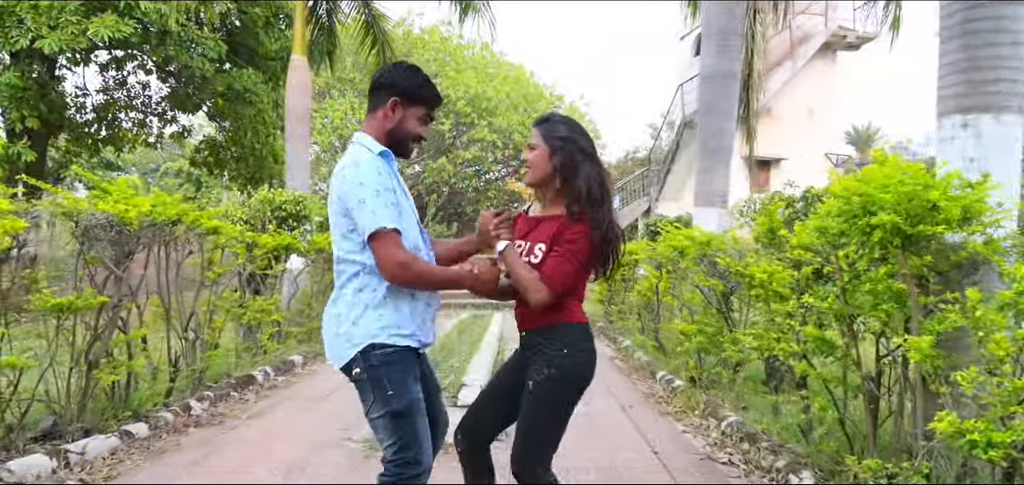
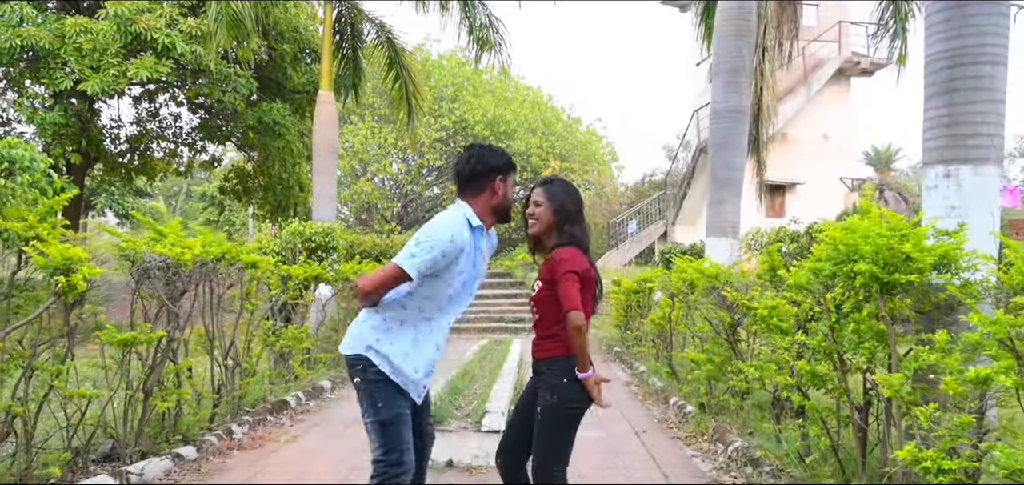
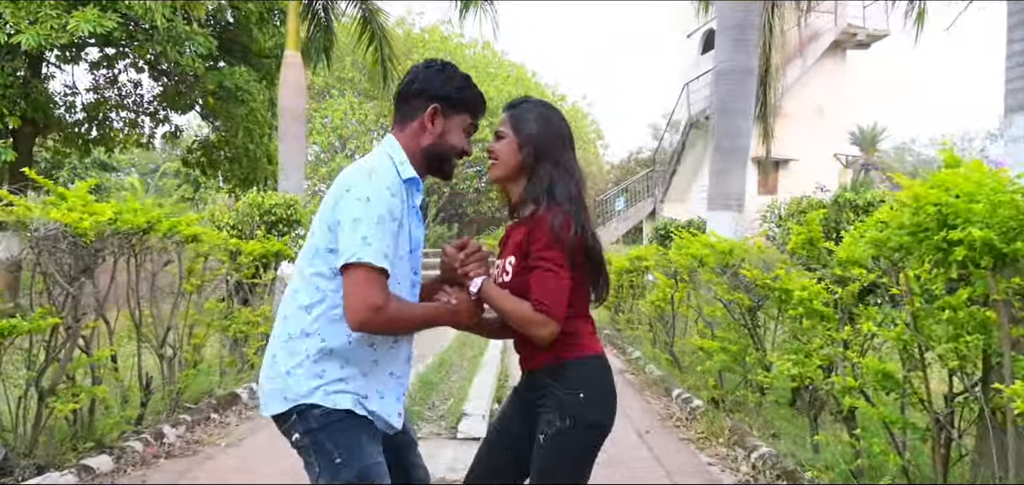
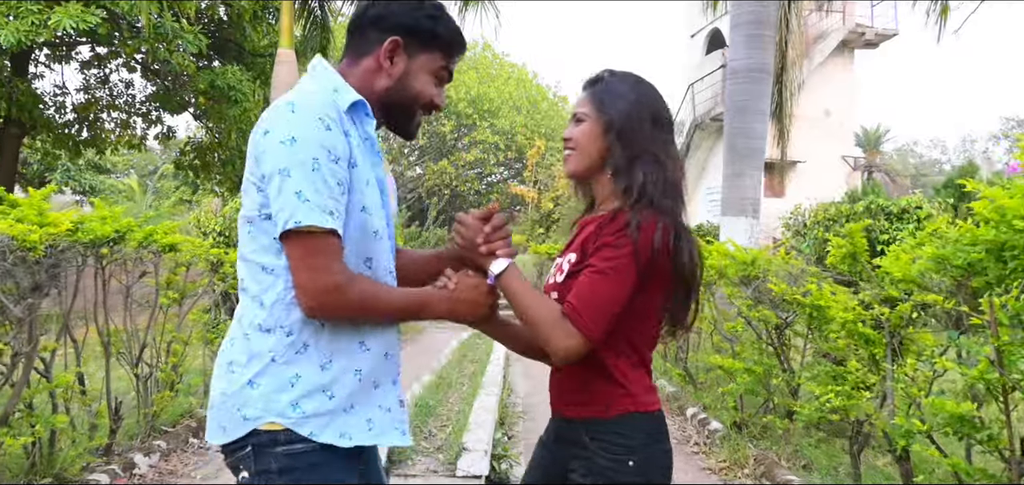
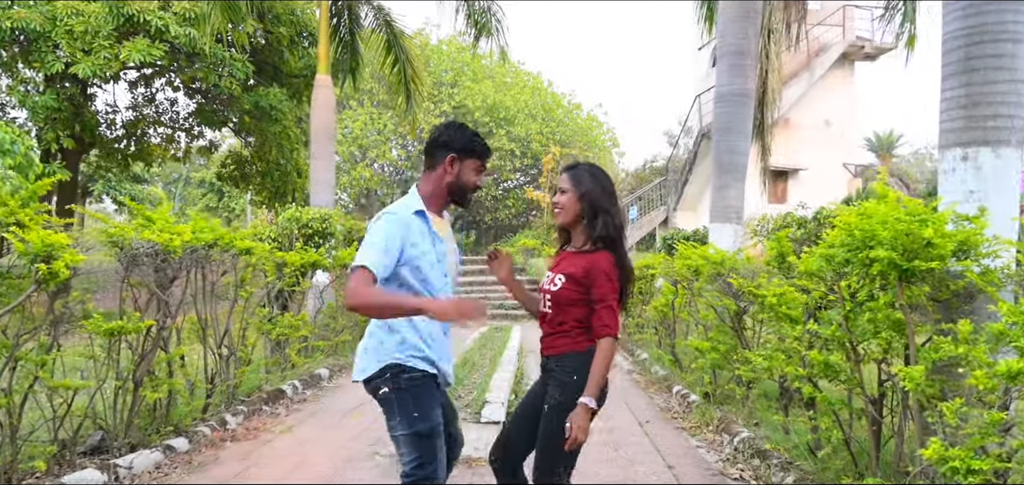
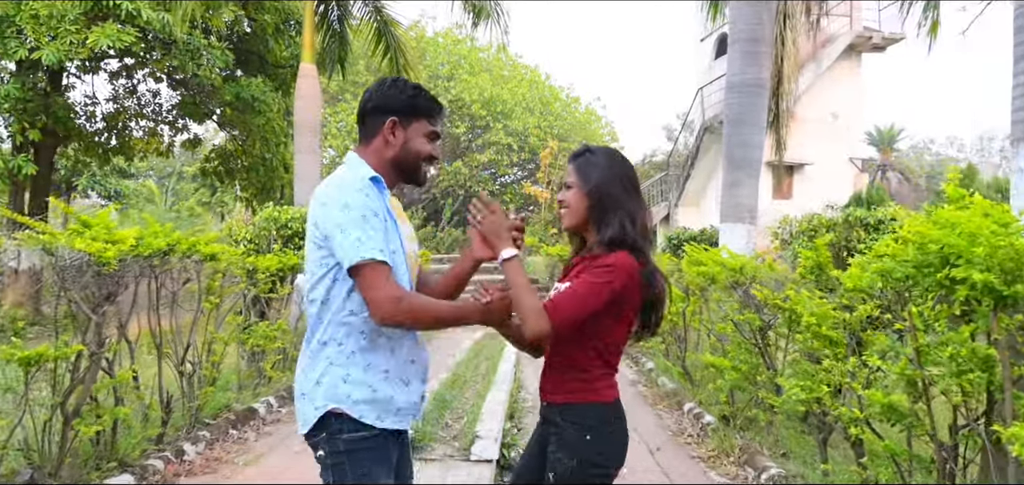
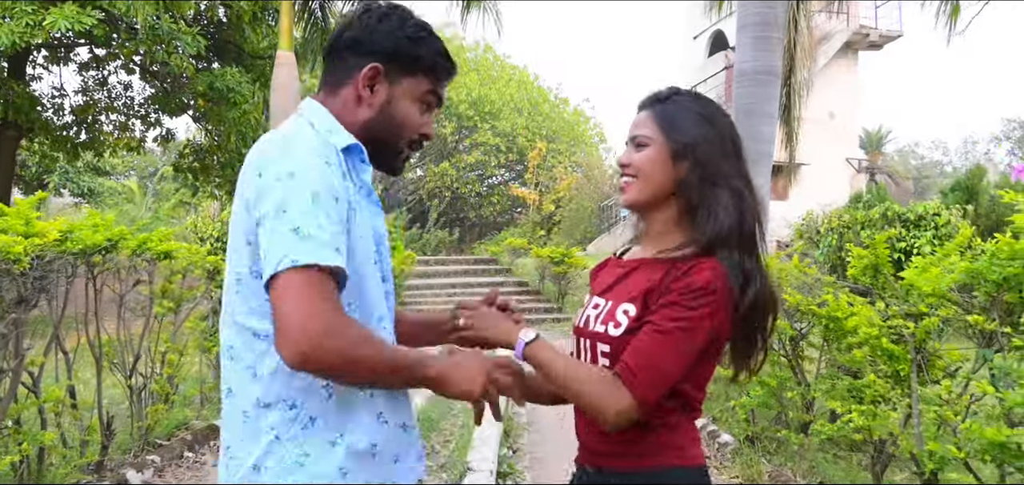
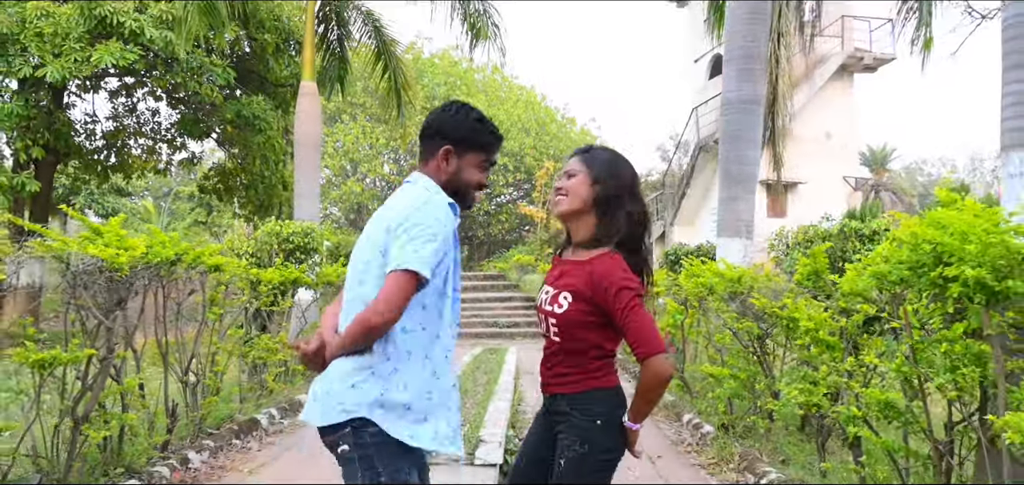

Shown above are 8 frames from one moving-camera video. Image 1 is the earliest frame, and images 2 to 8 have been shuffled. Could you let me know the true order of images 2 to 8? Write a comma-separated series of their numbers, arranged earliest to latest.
3, 4, 7, 8, 2, 5, 6
